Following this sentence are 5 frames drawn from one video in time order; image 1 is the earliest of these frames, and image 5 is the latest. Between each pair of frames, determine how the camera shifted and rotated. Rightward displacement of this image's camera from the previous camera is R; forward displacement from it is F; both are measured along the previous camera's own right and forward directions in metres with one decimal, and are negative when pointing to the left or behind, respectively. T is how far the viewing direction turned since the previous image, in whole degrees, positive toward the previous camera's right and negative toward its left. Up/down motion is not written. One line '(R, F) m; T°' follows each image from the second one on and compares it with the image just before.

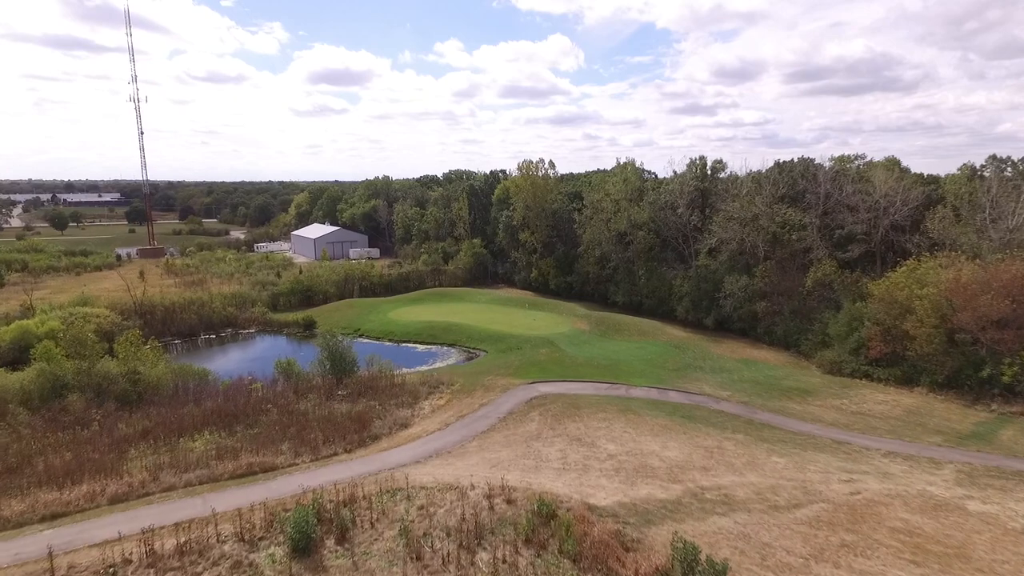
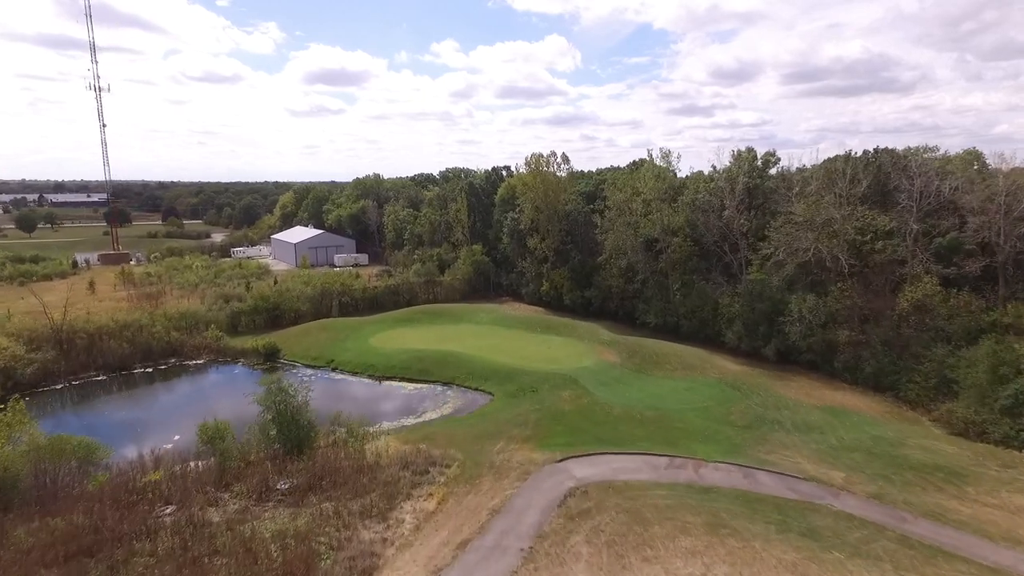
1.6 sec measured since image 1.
(-0.8, +8.7) m; 0°
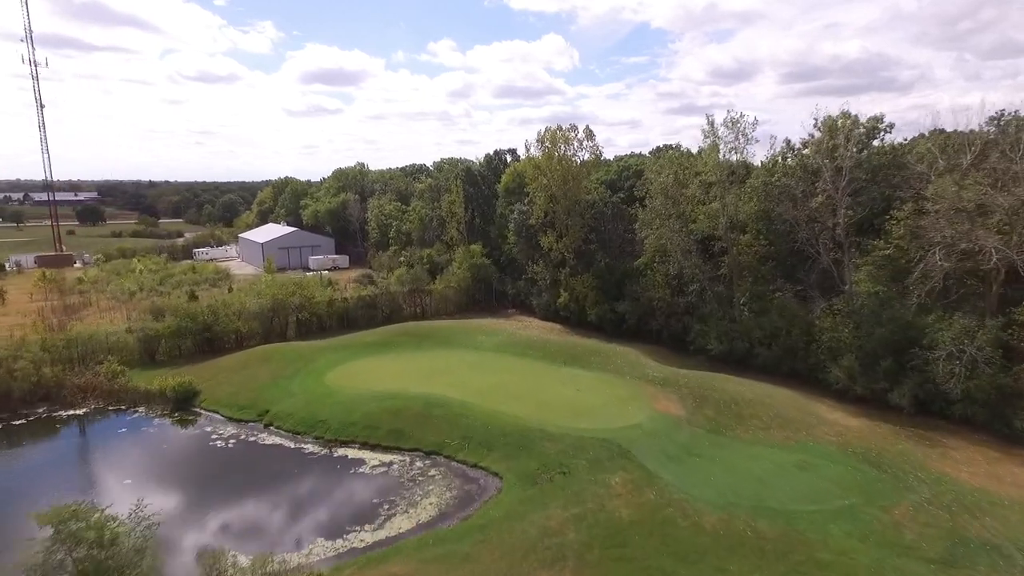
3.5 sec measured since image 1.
(-0.7, +11.0) m; 0°
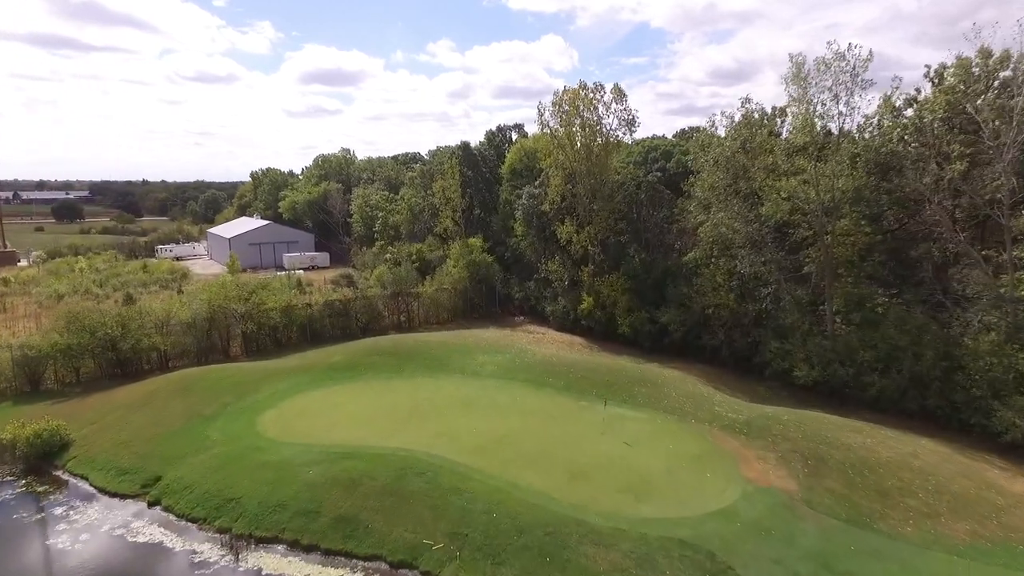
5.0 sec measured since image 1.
(-0.5, +8.5) m; 0°
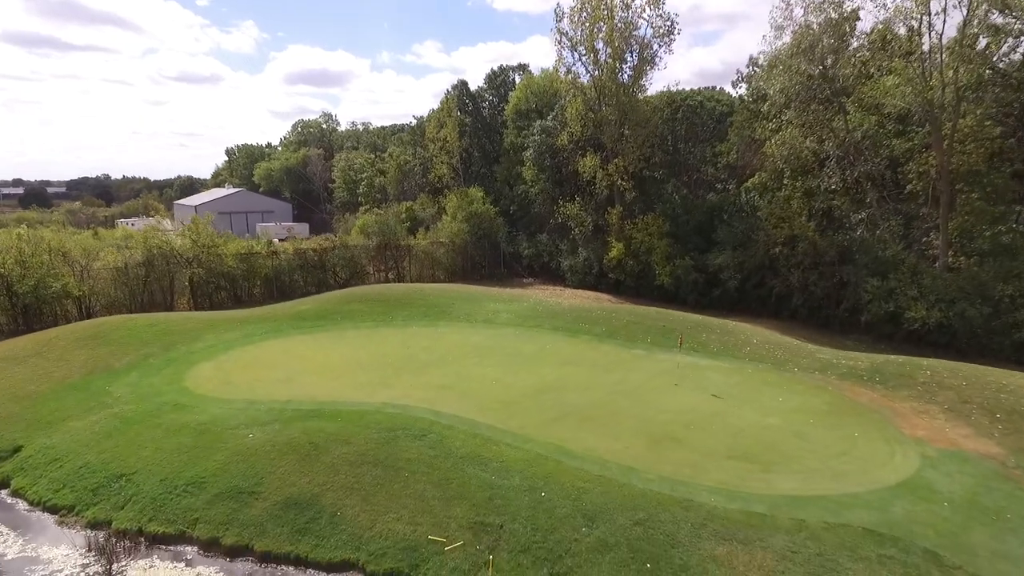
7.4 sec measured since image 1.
(-1.0, +5.6) m; +1°
